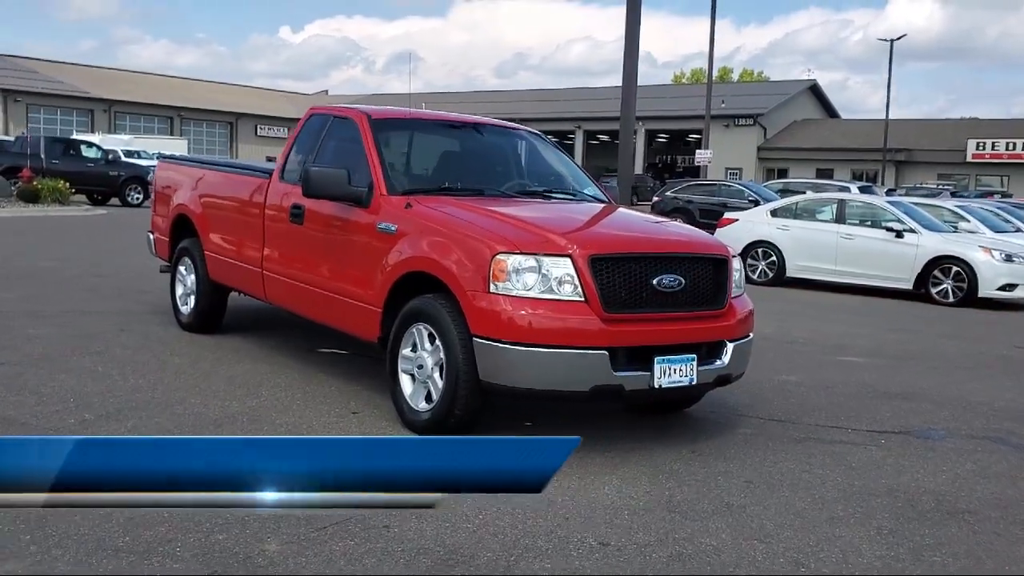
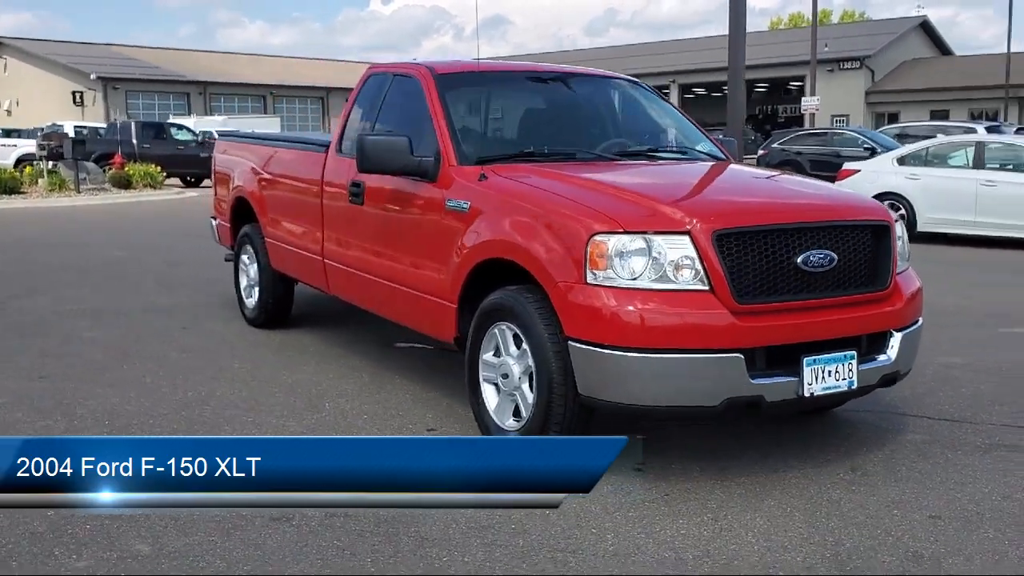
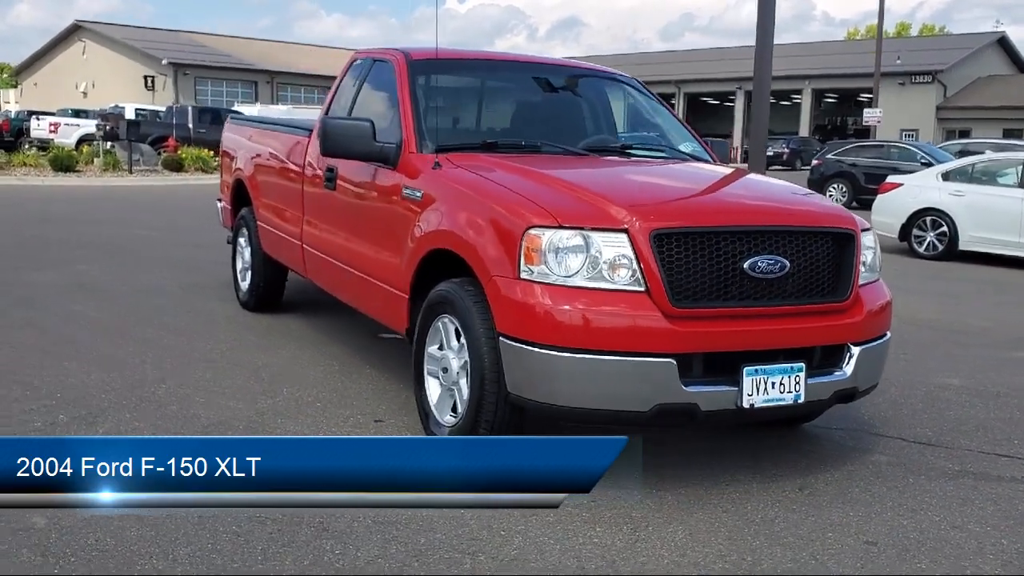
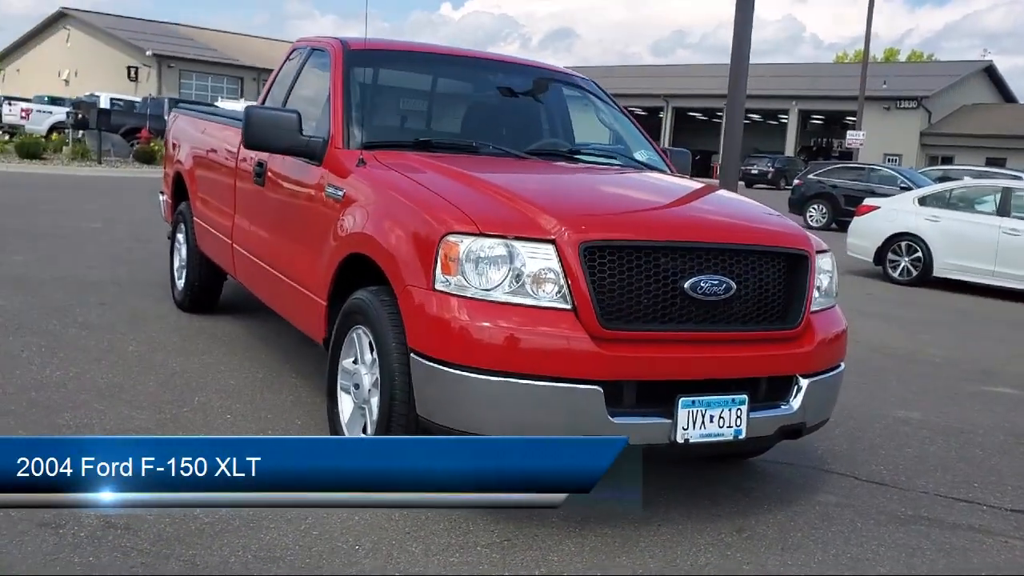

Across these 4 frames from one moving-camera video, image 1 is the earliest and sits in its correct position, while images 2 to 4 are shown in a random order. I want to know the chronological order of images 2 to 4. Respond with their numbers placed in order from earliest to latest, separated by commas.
4, 3, 2
